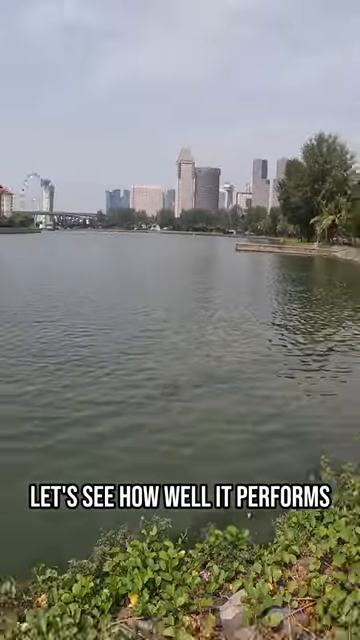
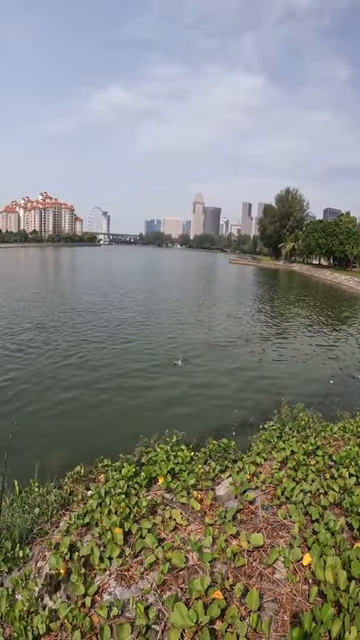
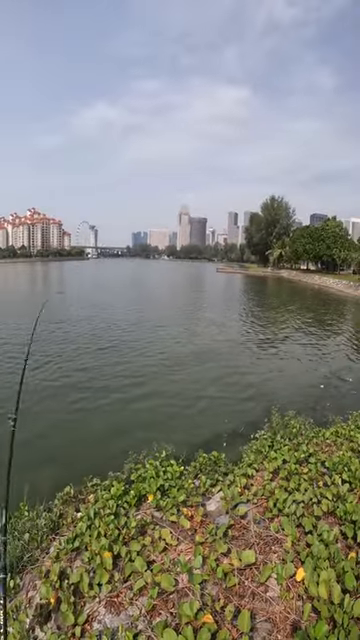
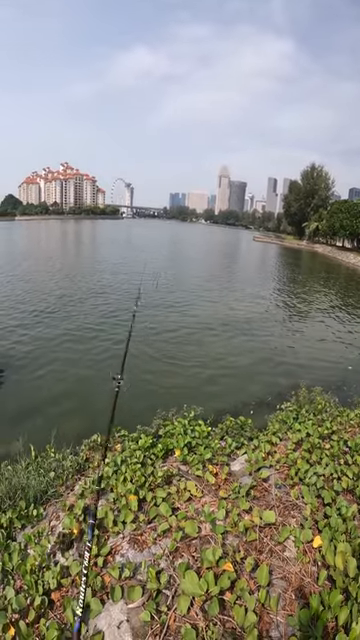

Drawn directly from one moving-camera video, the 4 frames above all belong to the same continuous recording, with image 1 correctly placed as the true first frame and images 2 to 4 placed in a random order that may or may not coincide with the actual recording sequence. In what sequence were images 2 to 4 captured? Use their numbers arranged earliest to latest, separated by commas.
3, 2, 4
